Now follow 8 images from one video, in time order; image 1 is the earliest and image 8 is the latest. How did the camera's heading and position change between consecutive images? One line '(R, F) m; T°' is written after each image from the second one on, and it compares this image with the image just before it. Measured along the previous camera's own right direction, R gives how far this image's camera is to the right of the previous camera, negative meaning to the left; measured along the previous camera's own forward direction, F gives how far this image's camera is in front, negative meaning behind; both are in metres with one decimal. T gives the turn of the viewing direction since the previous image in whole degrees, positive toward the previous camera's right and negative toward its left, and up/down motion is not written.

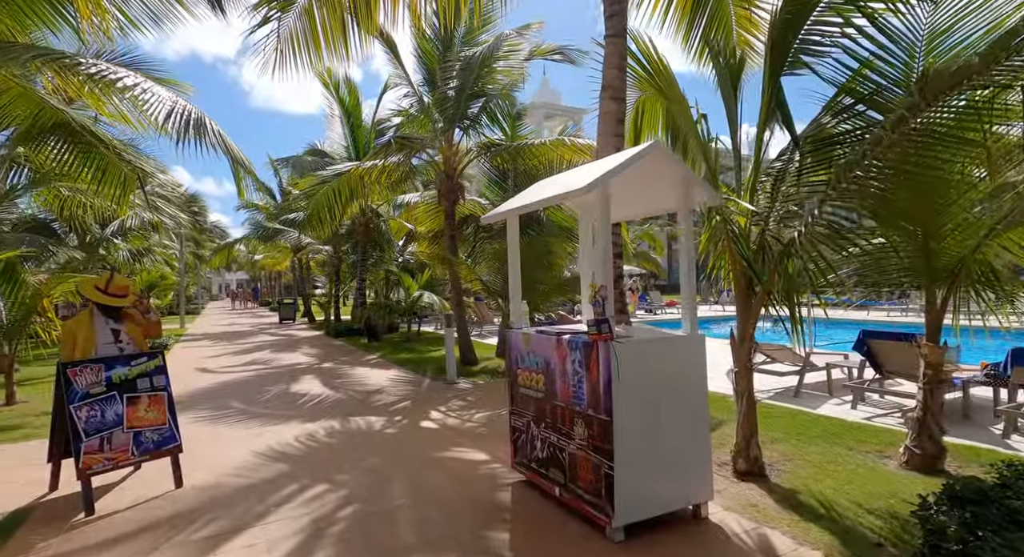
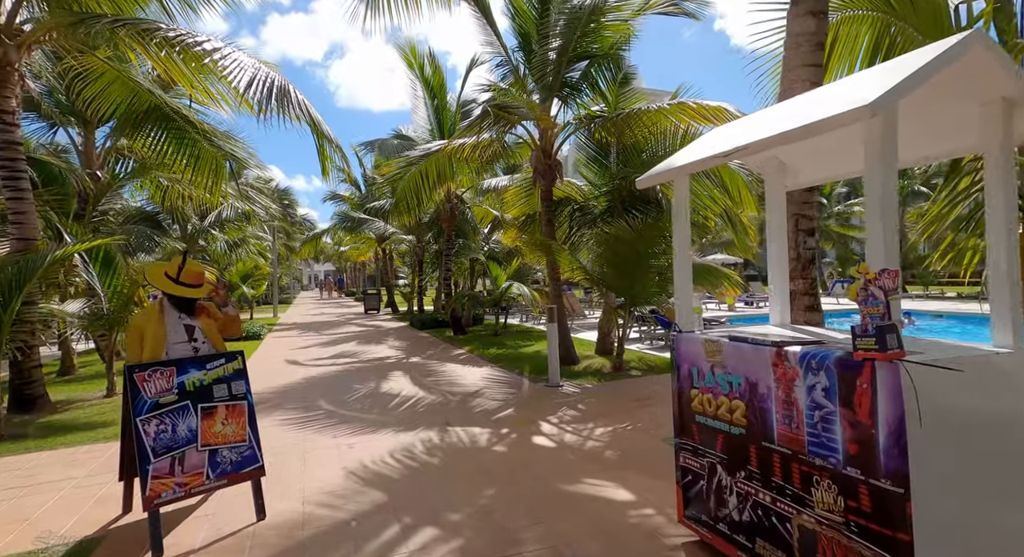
(-0.5, +1.0) m; -8°
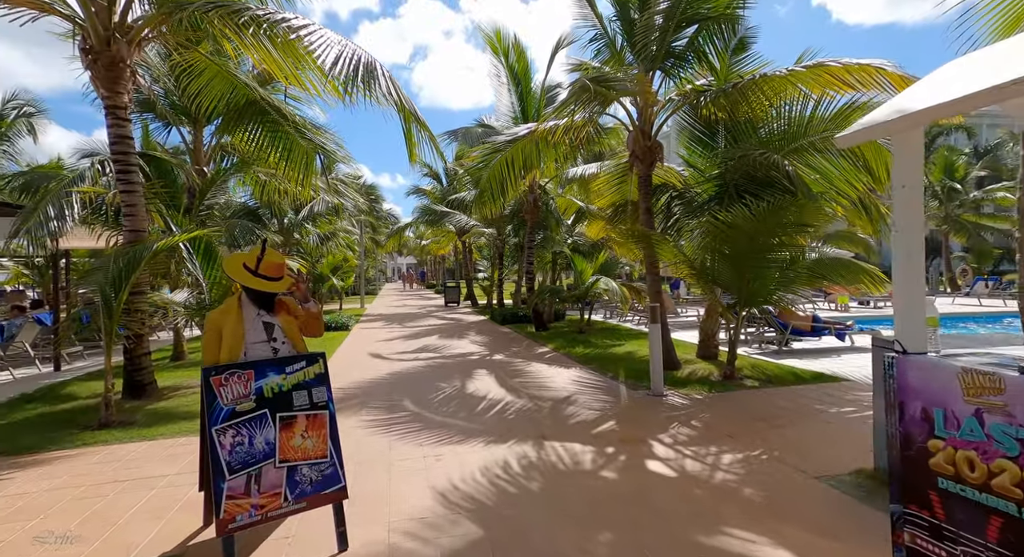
(-0.3, +0.6) m; -8°
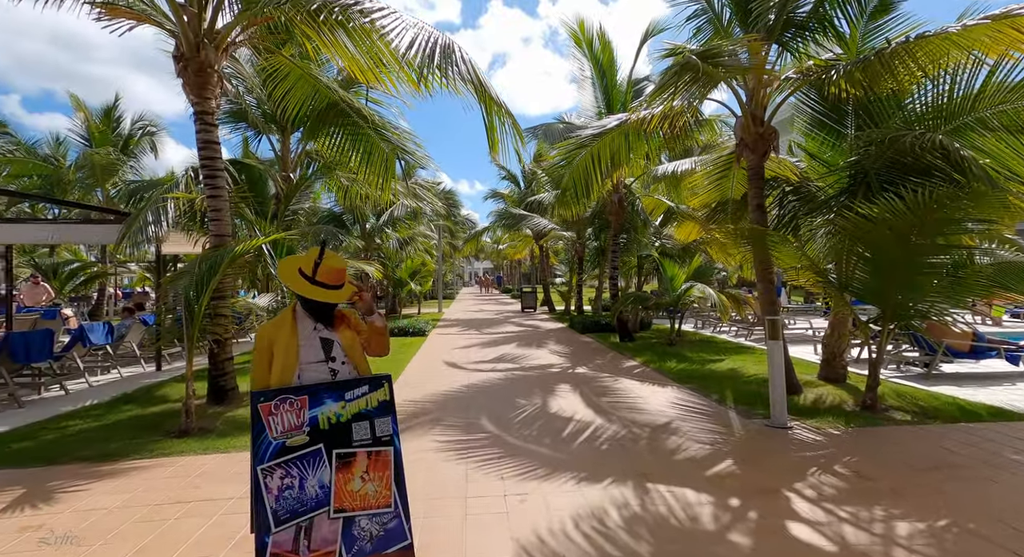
(-0.2, +0.7) m; -8°
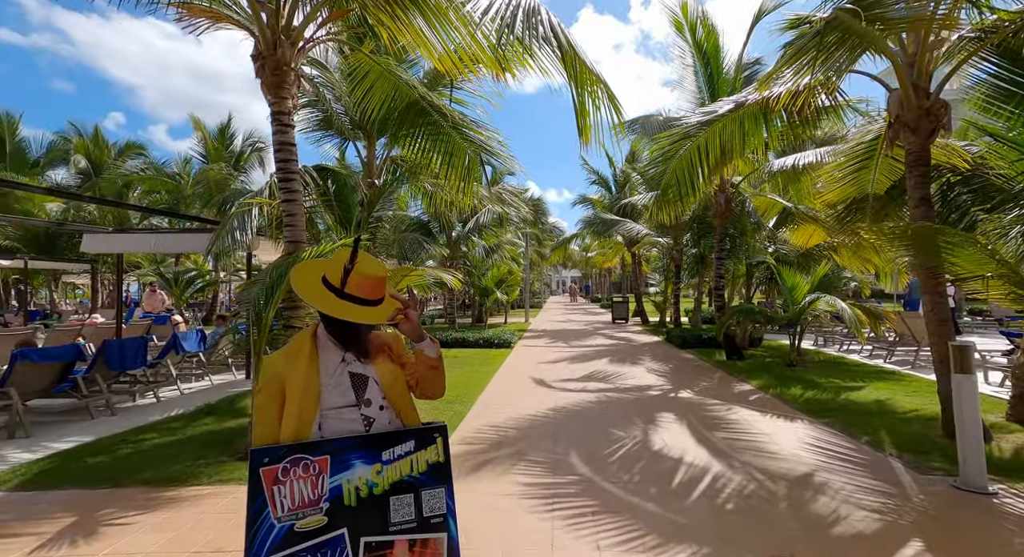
(-0.1, +1.0) m; -9°
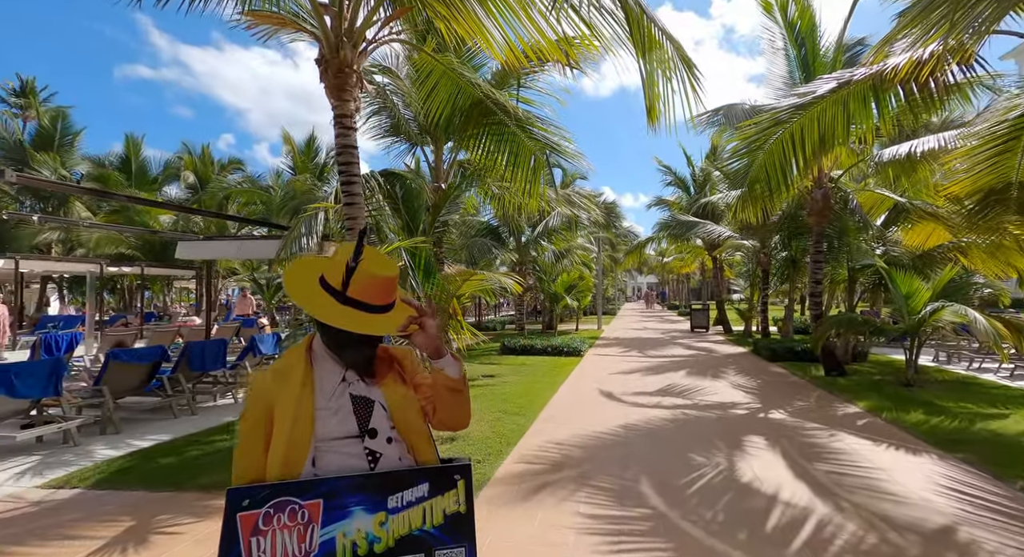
(+0.1, +0.5) m; -8°
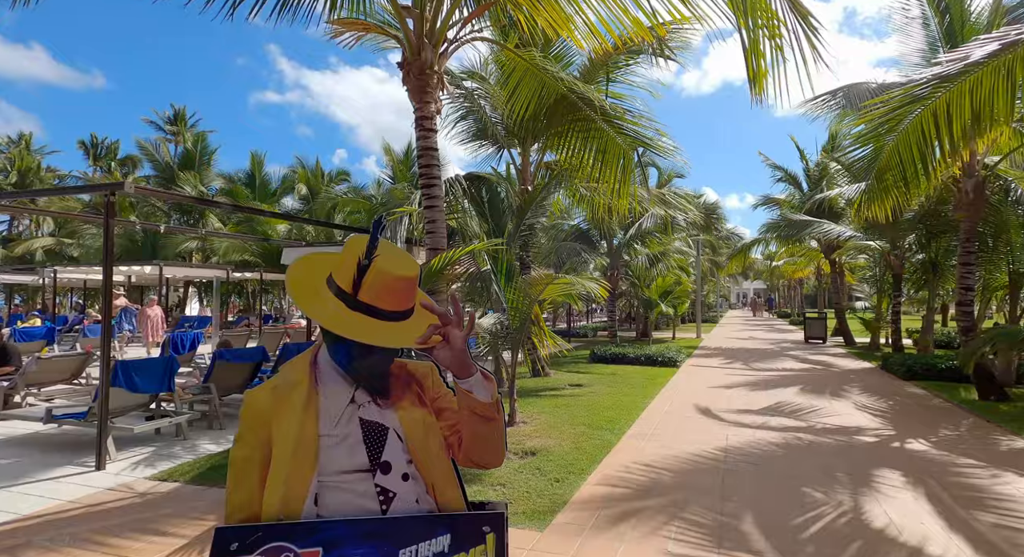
(+0.1, +0.4) m; -10°
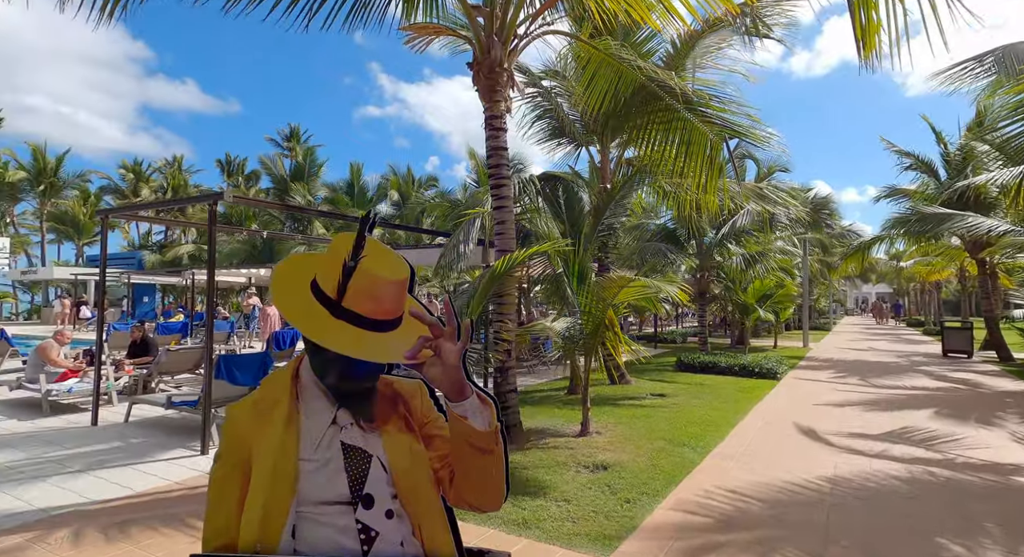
(+0.2, +0.3) m; -10°
